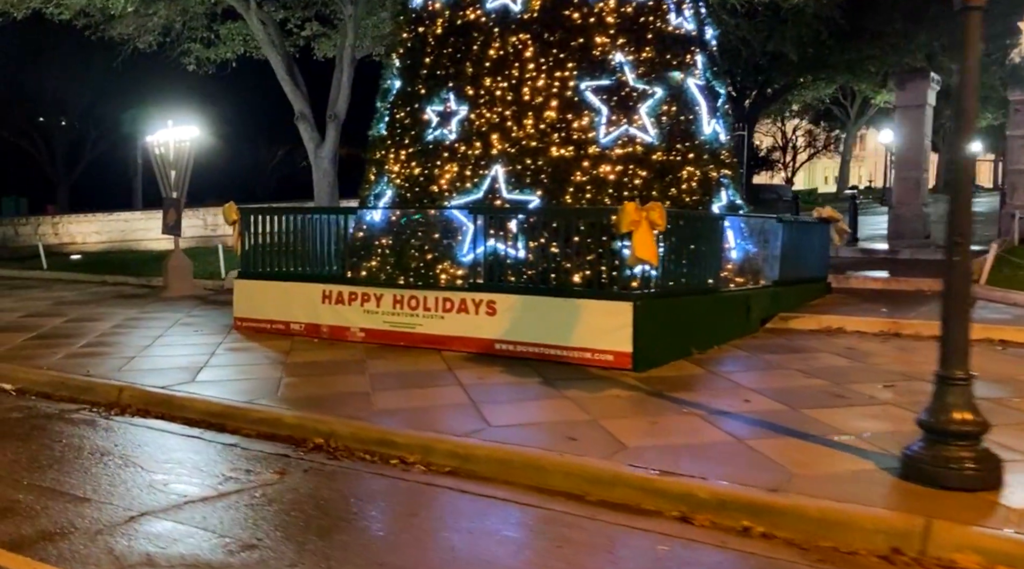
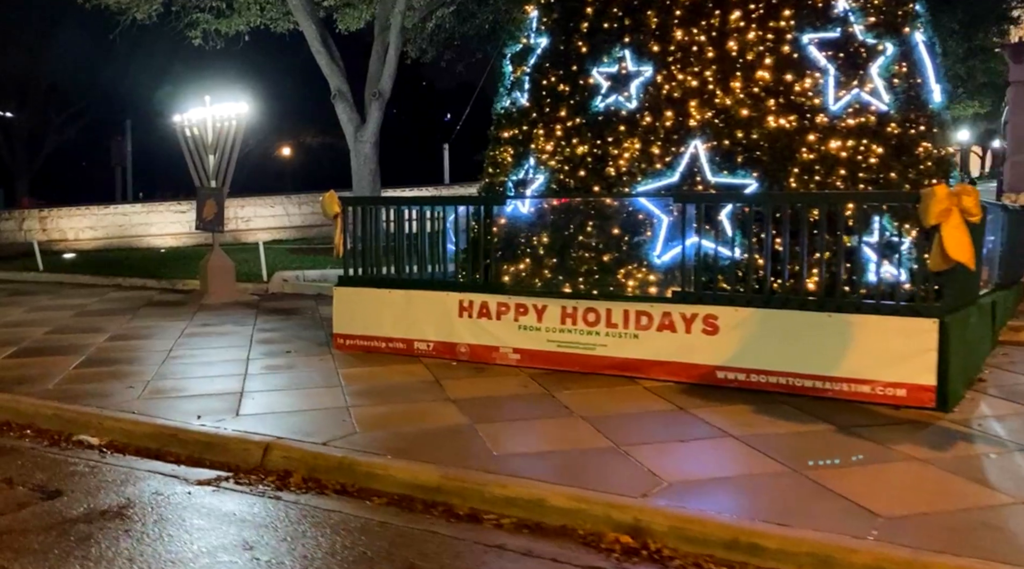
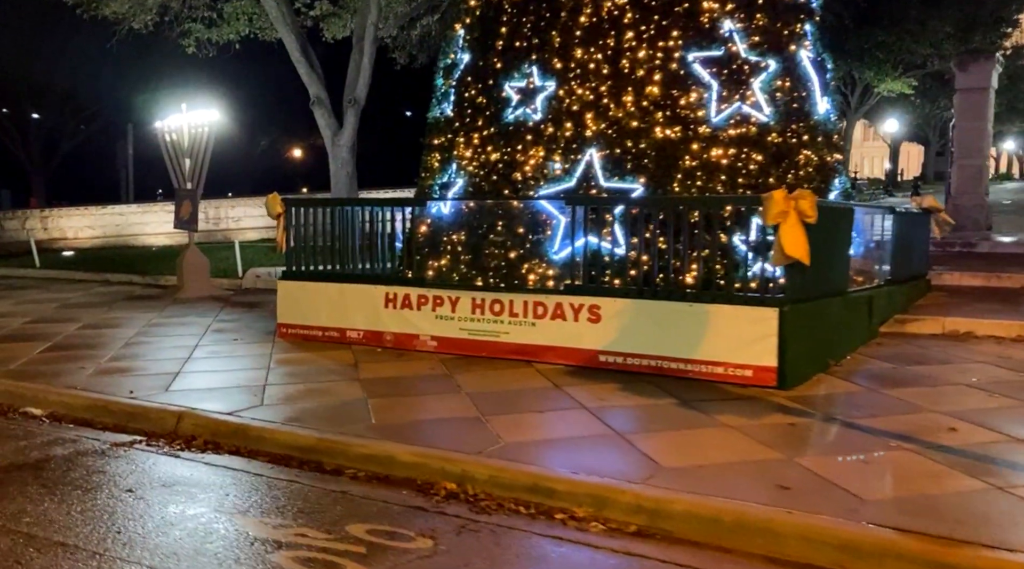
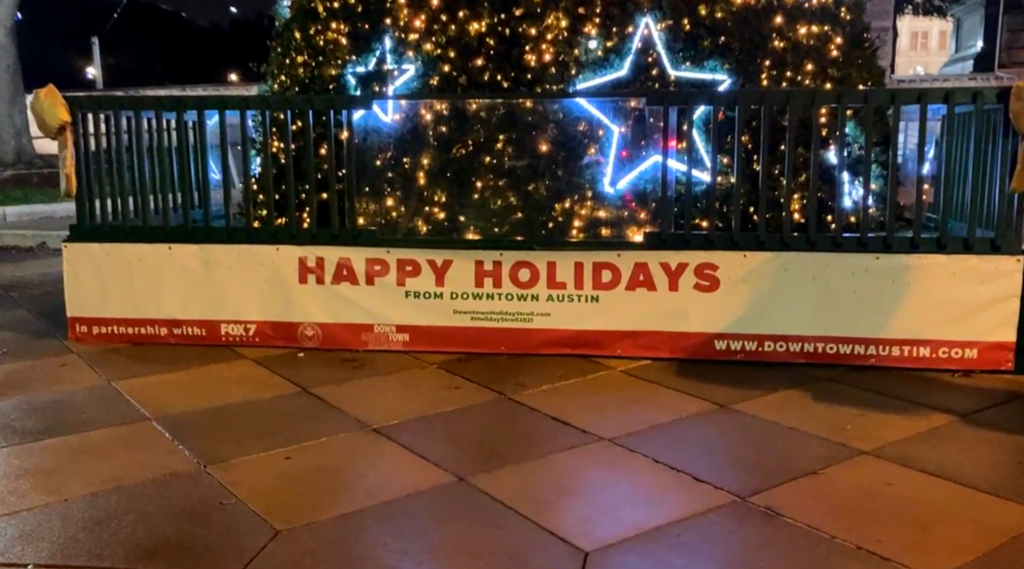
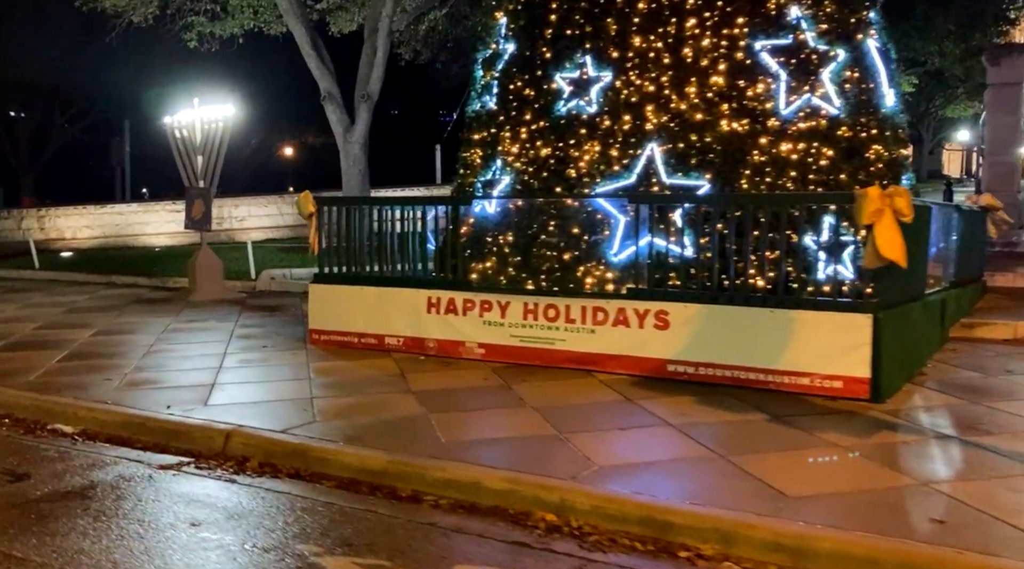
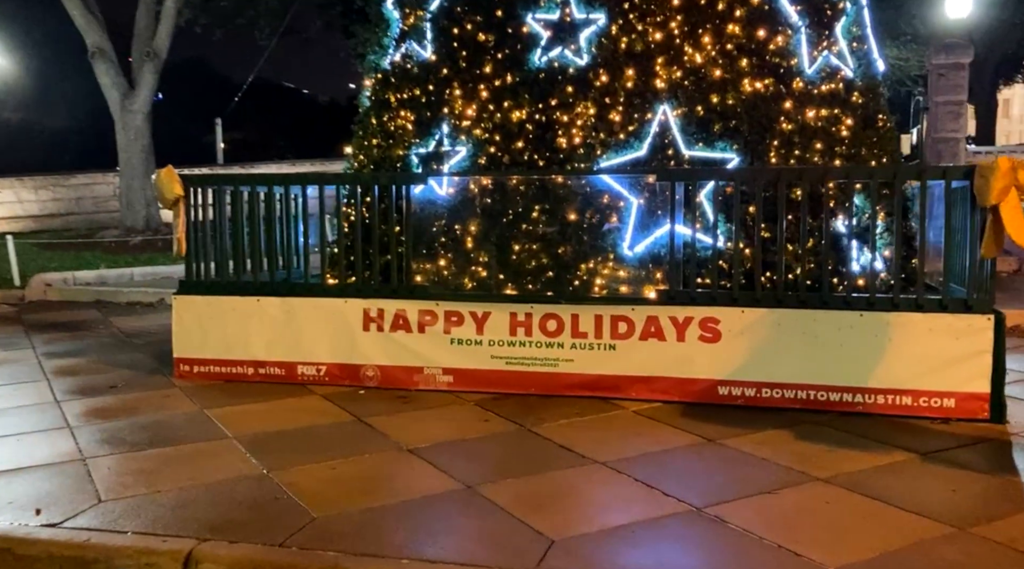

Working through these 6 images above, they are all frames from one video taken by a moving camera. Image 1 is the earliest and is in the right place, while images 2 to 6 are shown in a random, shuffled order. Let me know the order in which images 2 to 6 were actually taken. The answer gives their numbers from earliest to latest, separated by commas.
3, 5, 2, 6, 4
